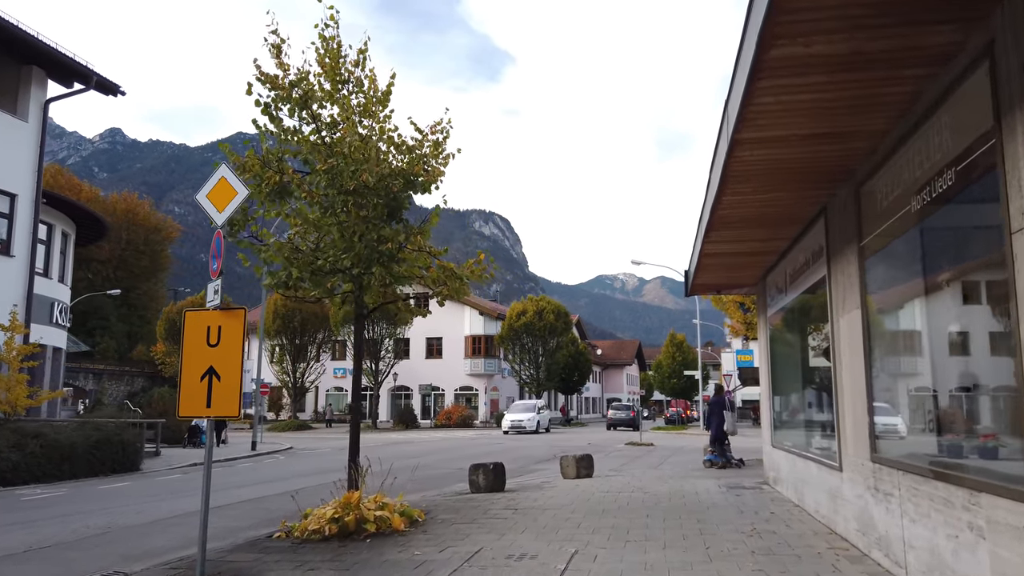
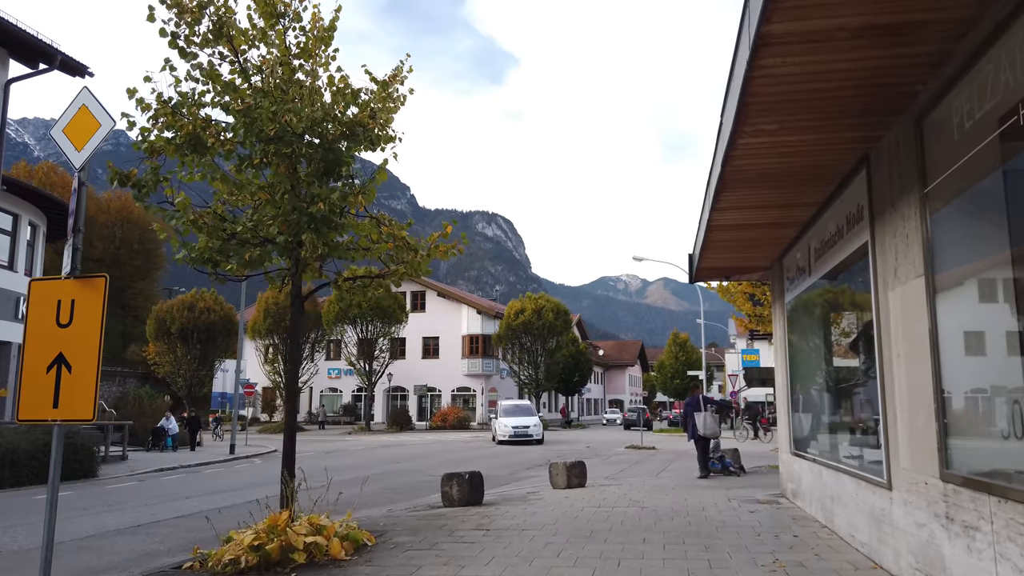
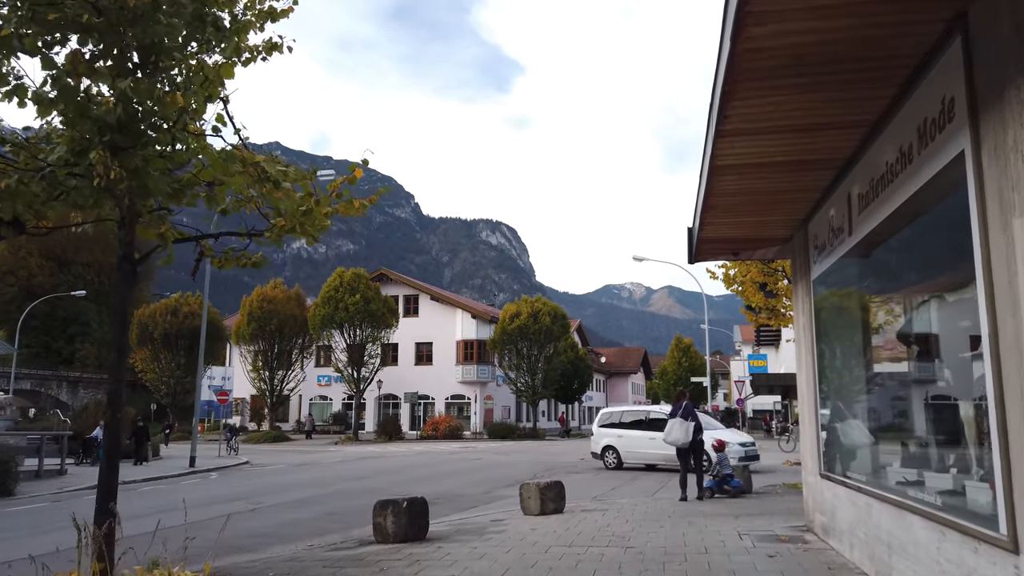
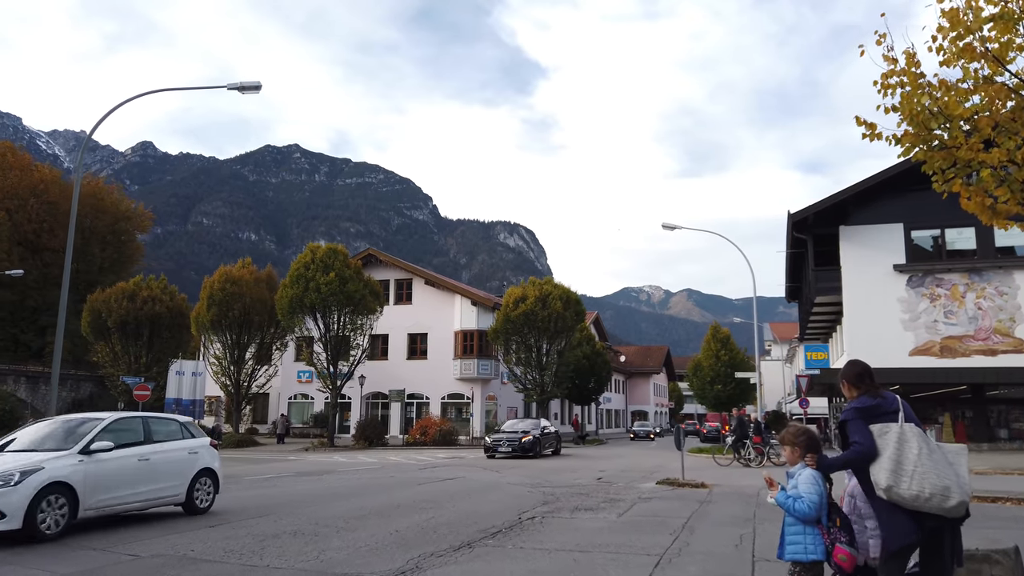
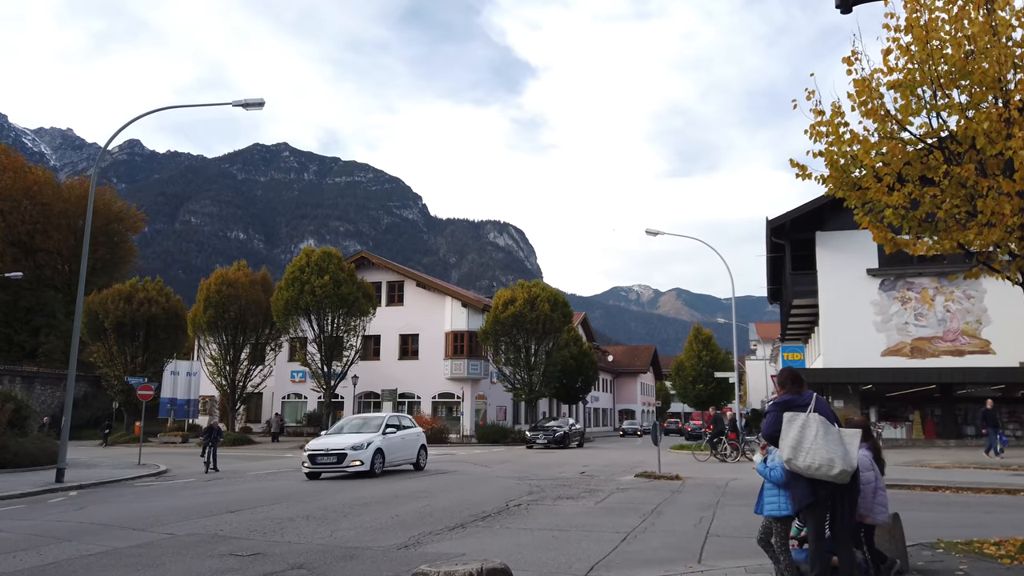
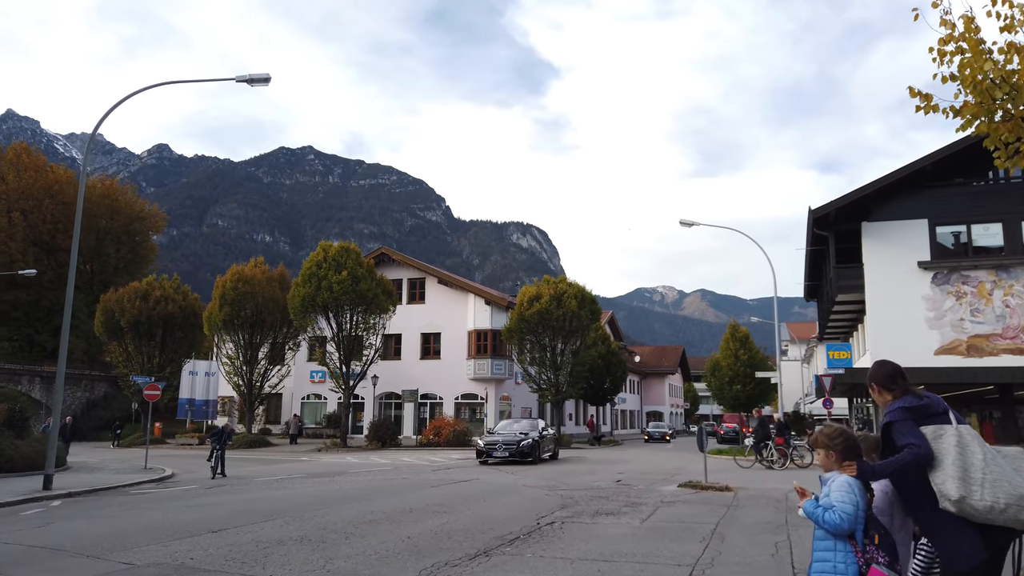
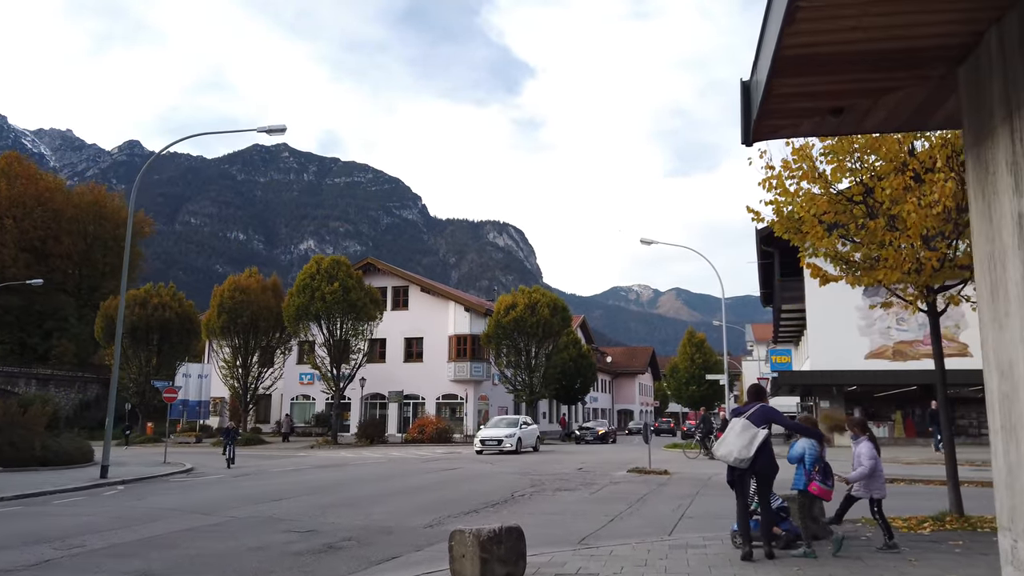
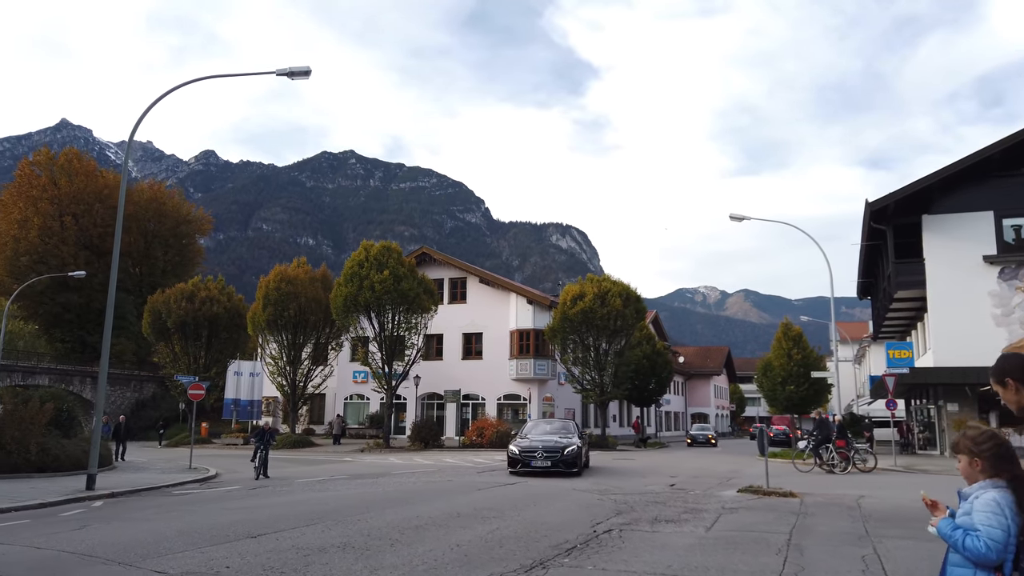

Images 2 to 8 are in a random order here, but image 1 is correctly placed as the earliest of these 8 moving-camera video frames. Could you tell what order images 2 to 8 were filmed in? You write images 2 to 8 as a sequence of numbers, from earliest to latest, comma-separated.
2, 3, 7, 5, 4, 6, 8
